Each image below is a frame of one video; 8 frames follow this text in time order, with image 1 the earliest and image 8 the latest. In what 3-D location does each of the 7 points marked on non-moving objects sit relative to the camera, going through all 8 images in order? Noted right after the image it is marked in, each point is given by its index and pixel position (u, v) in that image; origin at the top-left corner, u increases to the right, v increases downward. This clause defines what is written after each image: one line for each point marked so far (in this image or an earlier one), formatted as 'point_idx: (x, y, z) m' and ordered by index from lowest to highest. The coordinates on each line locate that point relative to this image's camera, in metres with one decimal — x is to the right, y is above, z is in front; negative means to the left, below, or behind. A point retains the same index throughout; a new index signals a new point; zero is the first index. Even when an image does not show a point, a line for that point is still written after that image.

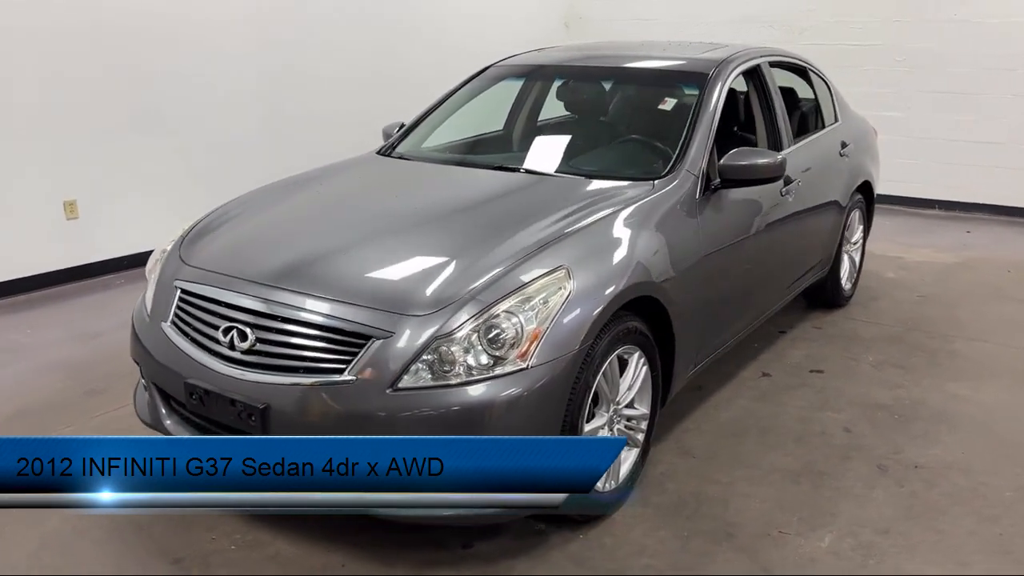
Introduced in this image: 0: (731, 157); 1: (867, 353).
0: (+0.7, +0.4, +2.8) m
1: (+1.5, -0.3, +3.7) m
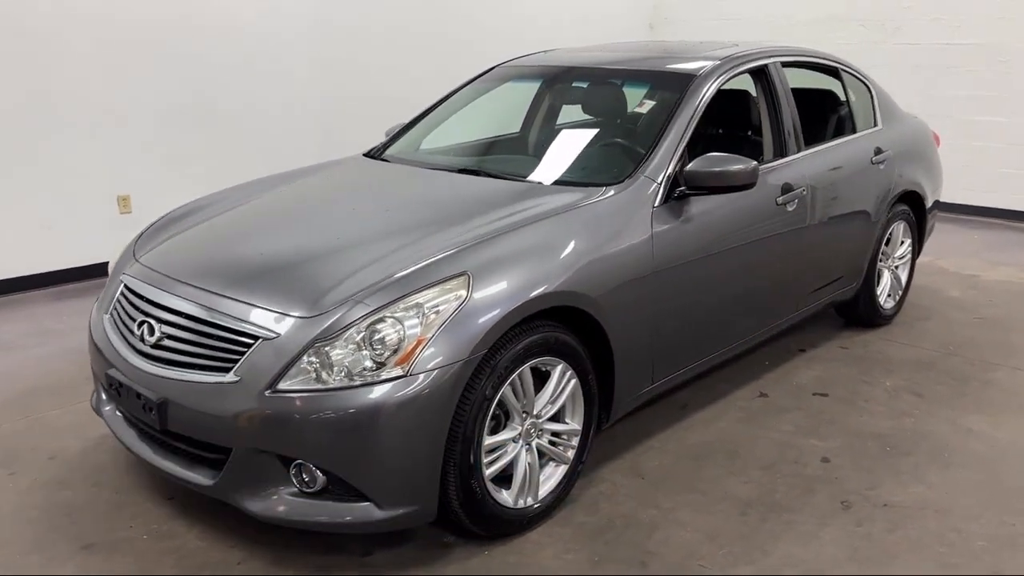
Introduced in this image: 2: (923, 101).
0: (+0.6, +0.4, +2.7) m
1: (+1.4, -0.3, +3.4) m
2: (+3.3, +1.5, +6.8) m
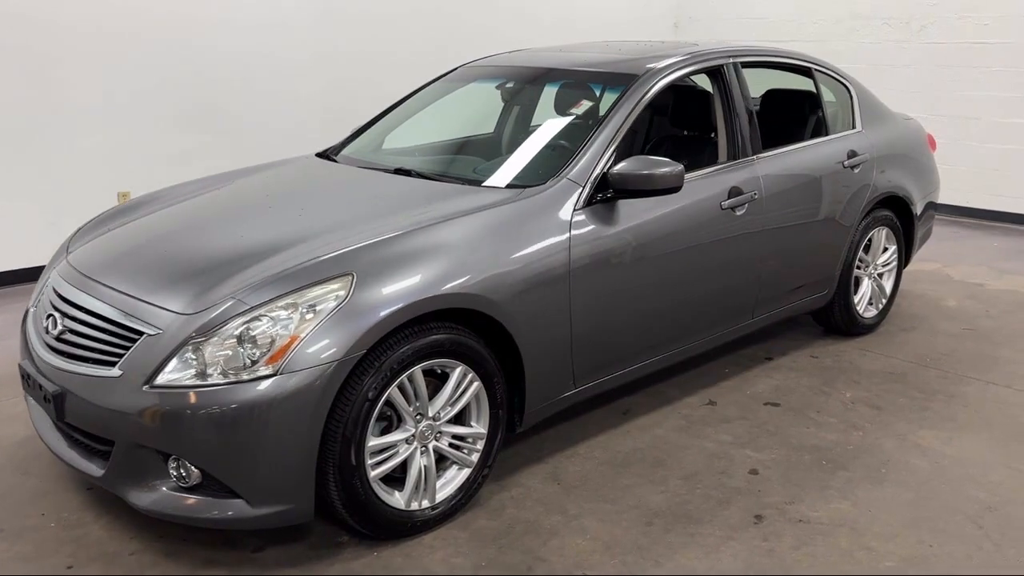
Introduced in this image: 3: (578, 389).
0: (+0.4, +0.4, +2.6) m
1: (+1.3, -0.4, +3.3) m
2: (+3.3, +1.4, +6.5) m
3: (+0.2, -0.3, +2.7) m
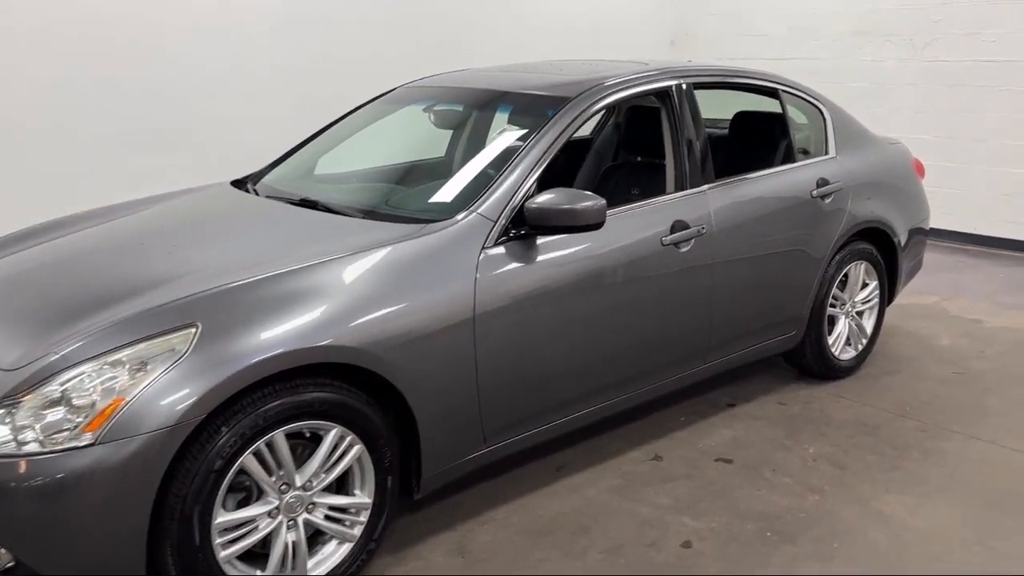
0: (+0.1, +0.2, +2.4) m
1: (+1.0, -0.5, +3.0) m
2: (+3.2, +1.2, +6.2) m
3: (-0.1, -0.4, +2.4) m
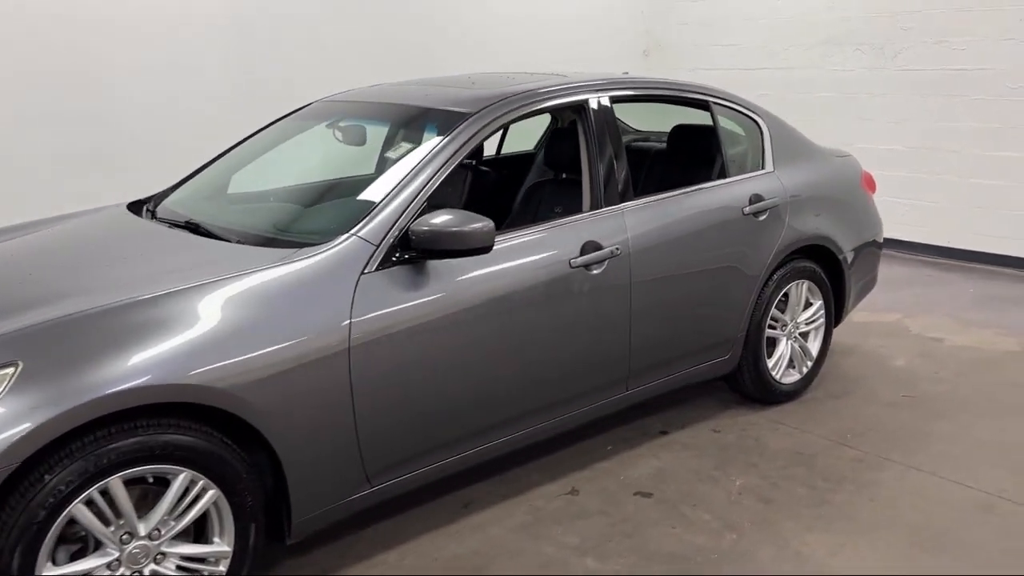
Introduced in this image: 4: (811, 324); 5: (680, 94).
0: (-0.2, +0.2, +2.2) m
1: (+0.7, -0.6, +2.8) m
2: (+2.9, +1.1, +6.0) m
3: (-0.3, -0.5, +2.2) m
4: (+1.2, -0.1, +3.4) m
5: (+0.6, +0.7, +3.2) m
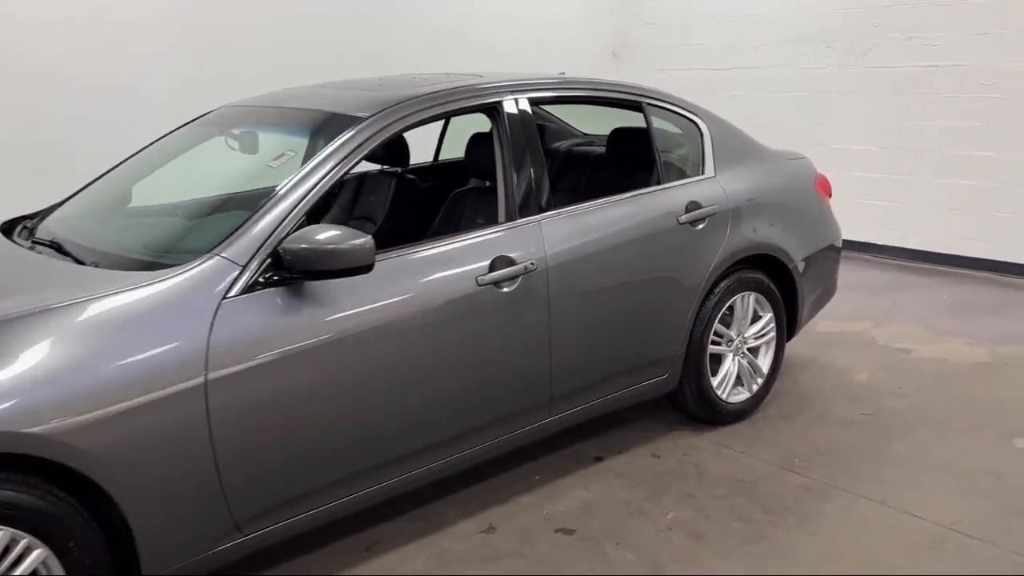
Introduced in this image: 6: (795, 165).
0: (-0.5, +0.1, +2.0) m
1: (+0.5, -0.6, +2.6) m
2: (+2.7, +1.0, +5.8) m
3: (-0.6, -0.6, +2.0) m
4: (+0.9, -0.2, +3.2) m
5: (+0.3, +0.7, +3.0) m
6: (+1.1, +0.5, +3.5) m
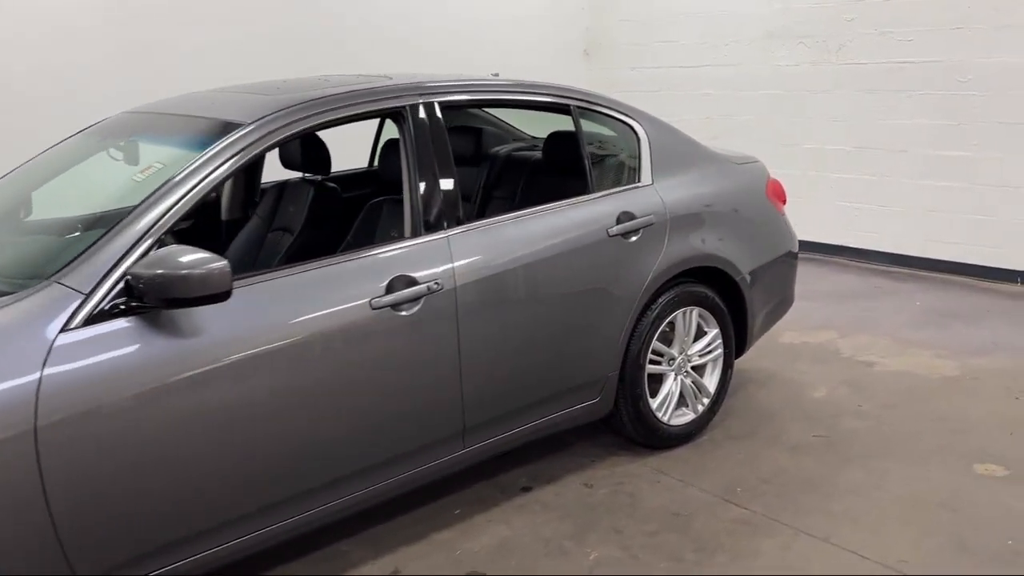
0: (-0.7, 0.0, +1.8) m
1: (+0.2, -0.7, +2.4) m
2: (+2.4, +1.0, +5.6) m
3: (-0.8, -0.6, +1.8) m
4: (+0.7, -0.2, +3.0) m
5: (+0.1, +0.6, +2.8) m
6: (+0.9, +0.4, +3.3) m
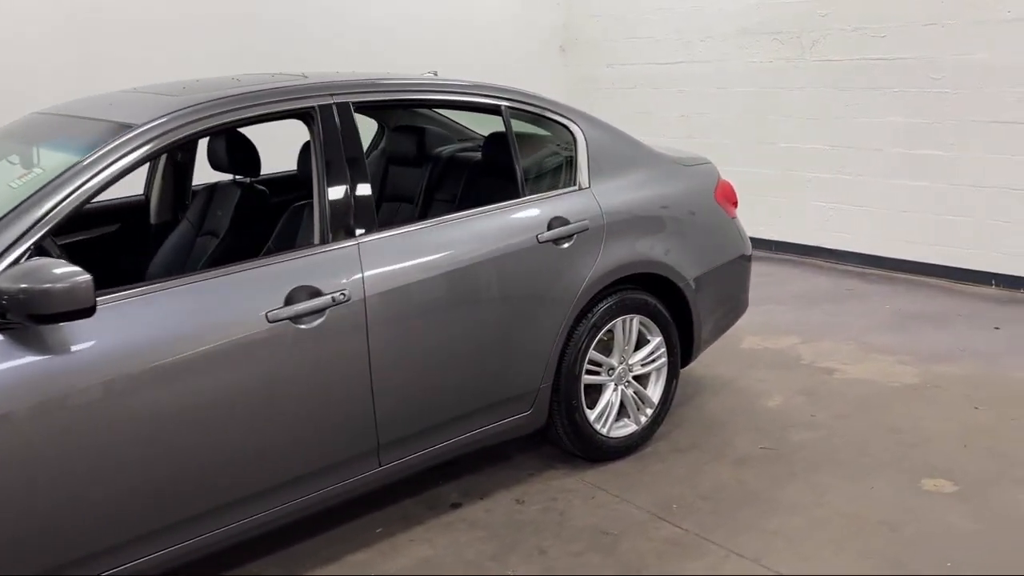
0: (-0.9, 0.0, +1.7) m
1: (0.0, -0.7, +2.3) m
2: (+2.2, +1.0, +5.5) m
3: (-1.1, -0.7, +1.7) m
4: (+0.4, -0.3, +2.9) m
5: (-0.1, +0.6, +2.7) m
6: (+0.6, +0.4, +3.1) m
